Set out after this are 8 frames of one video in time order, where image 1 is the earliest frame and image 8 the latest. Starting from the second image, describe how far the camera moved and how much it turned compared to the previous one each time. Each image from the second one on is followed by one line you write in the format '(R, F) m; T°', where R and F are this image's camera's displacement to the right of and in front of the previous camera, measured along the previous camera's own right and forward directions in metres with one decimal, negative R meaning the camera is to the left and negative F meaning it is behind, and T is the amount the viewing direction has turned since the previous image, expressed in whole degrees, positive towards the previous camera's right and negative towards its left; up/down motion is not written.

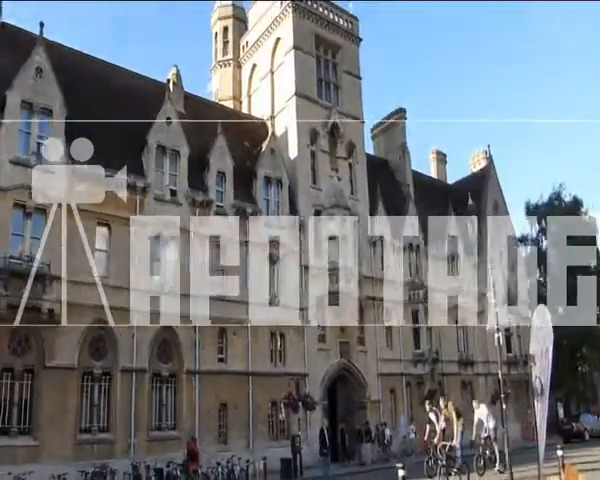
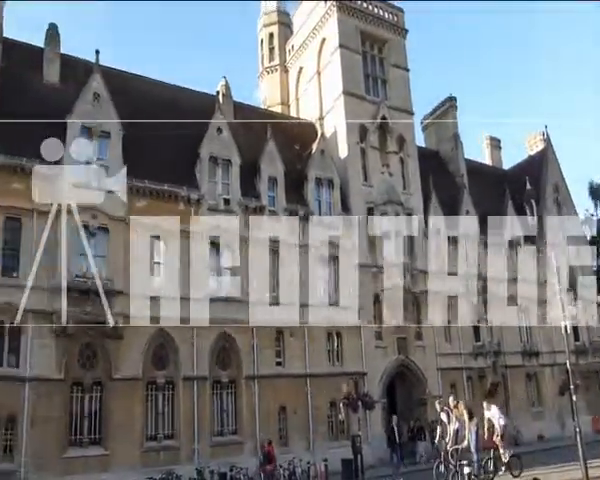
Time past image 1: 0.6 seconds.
(+1.5, -0.1) m; -7°
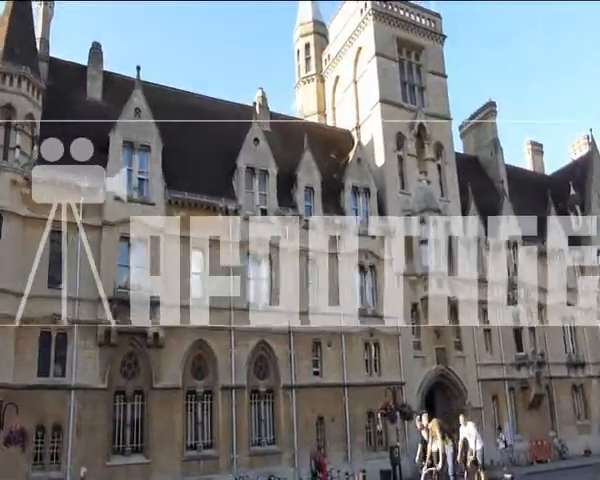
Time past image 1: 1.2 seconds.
(+0.5, -0.1) m; -4°
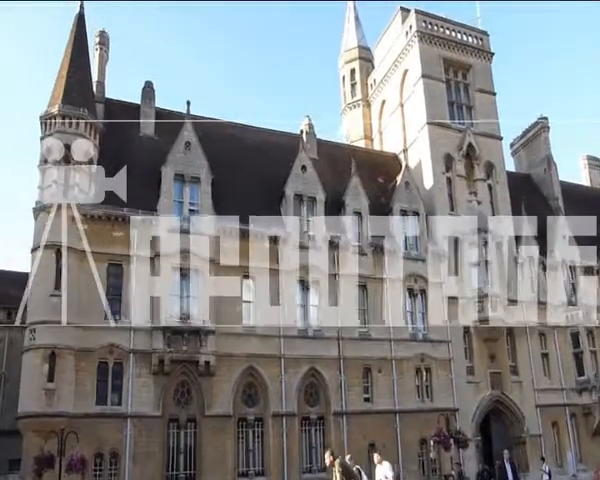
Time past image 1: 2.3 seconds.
(+1.0, -0.1) m; -6°
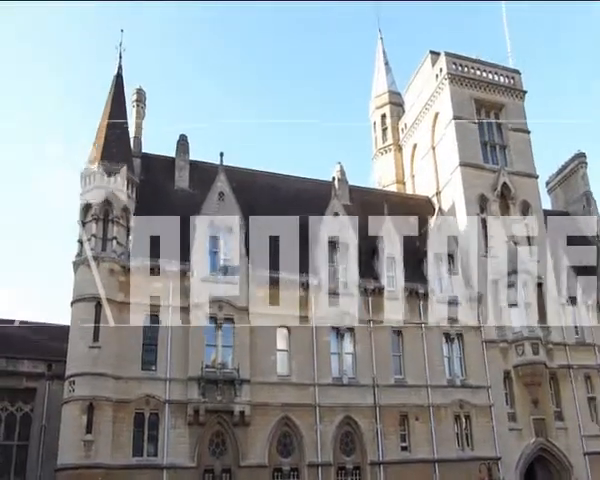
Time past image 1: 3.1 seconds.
(+0.9, 0.0) m; -5°
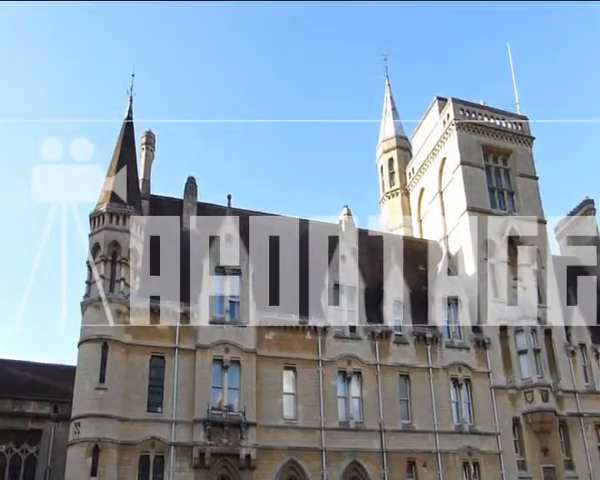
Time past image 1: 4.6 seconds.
(-0.8, -0.5) m; +1°
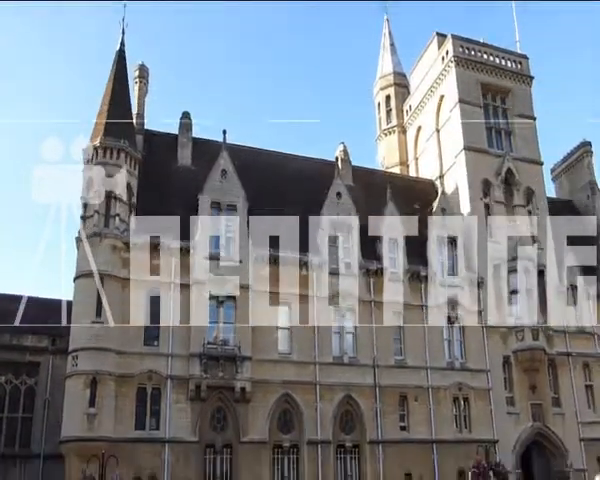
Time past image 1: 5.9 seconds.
(+0.1, +0.4) m; 0°
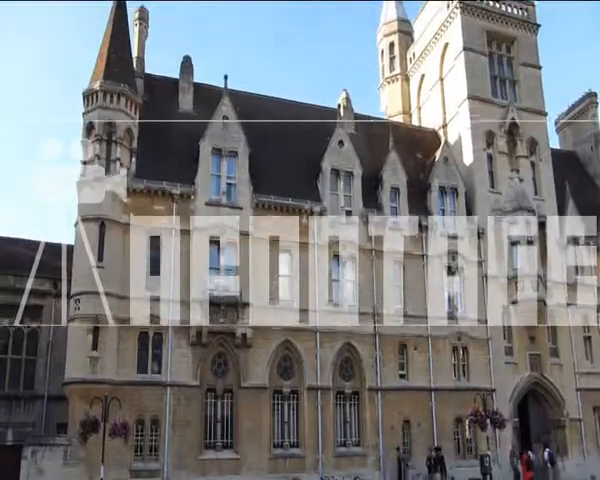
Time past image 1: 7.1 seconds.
(-0.3, +0.1) m; +1°
